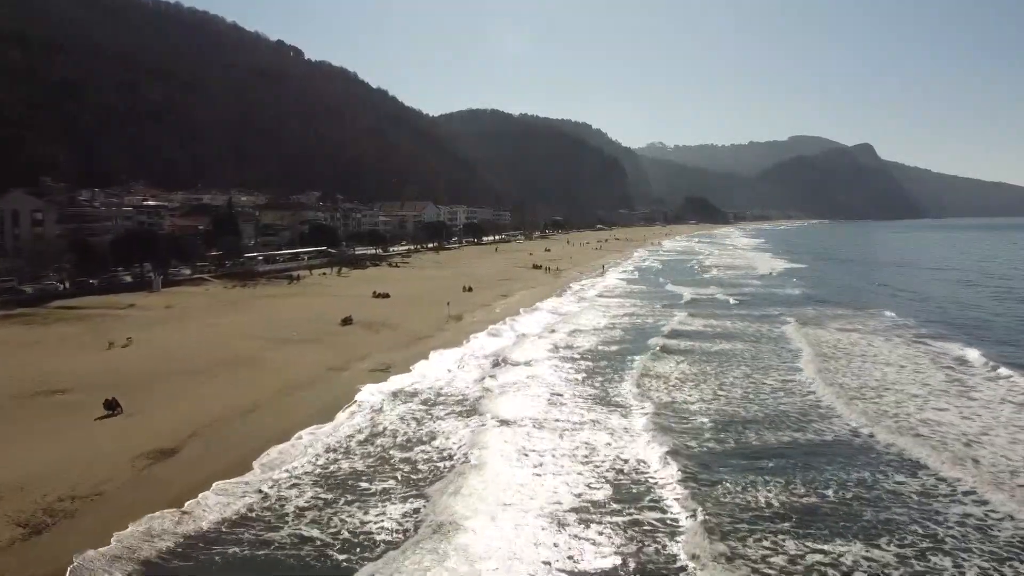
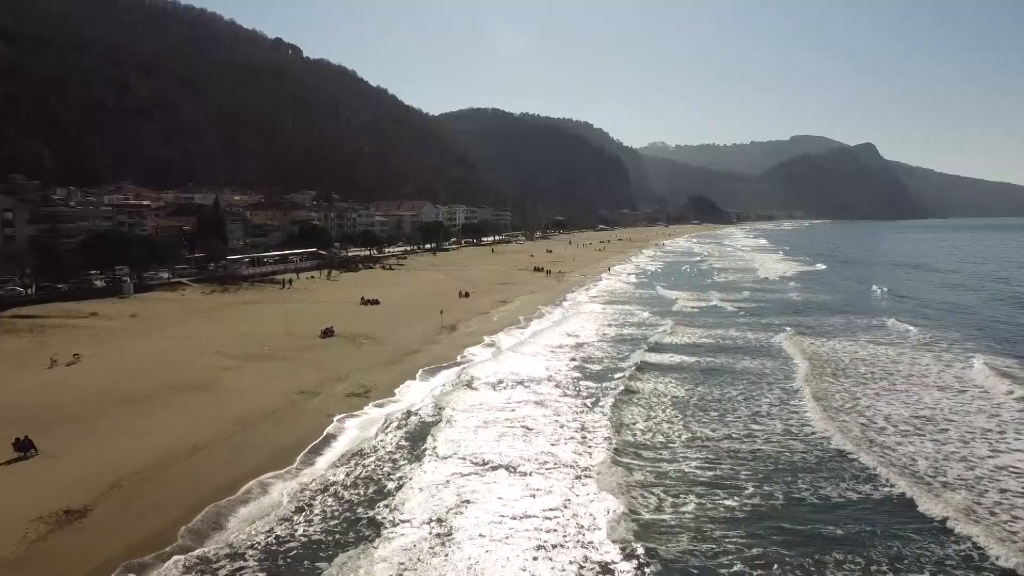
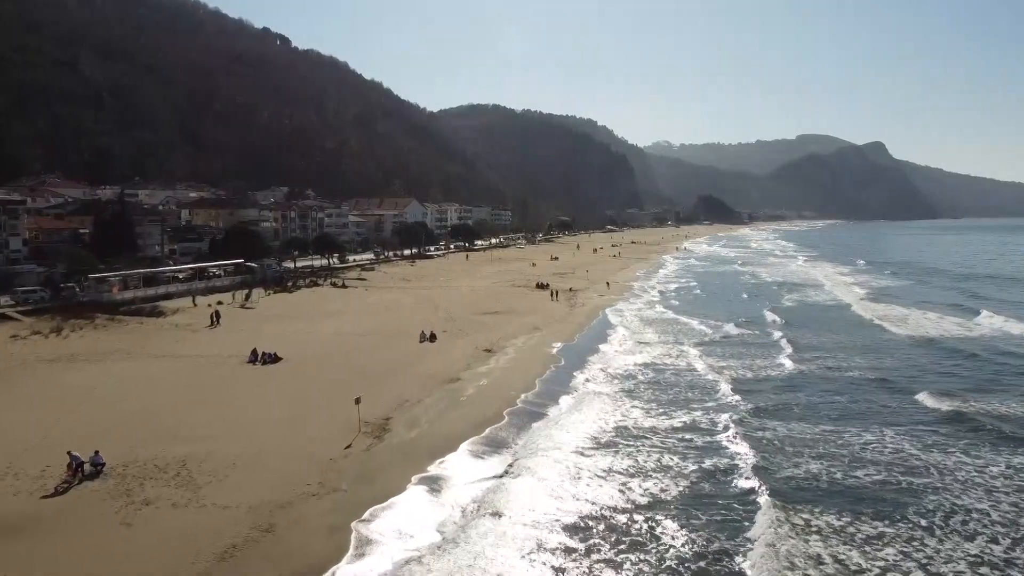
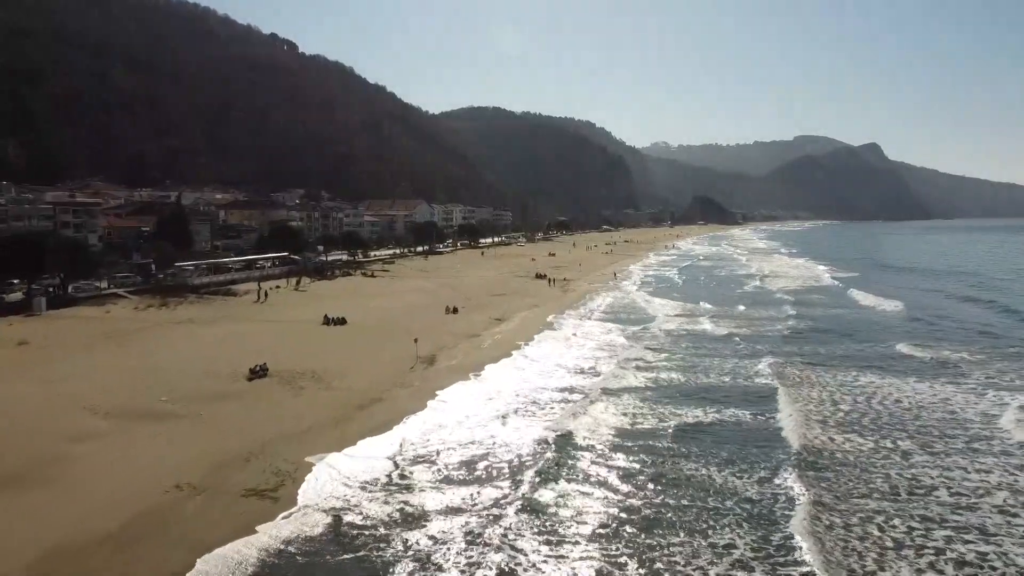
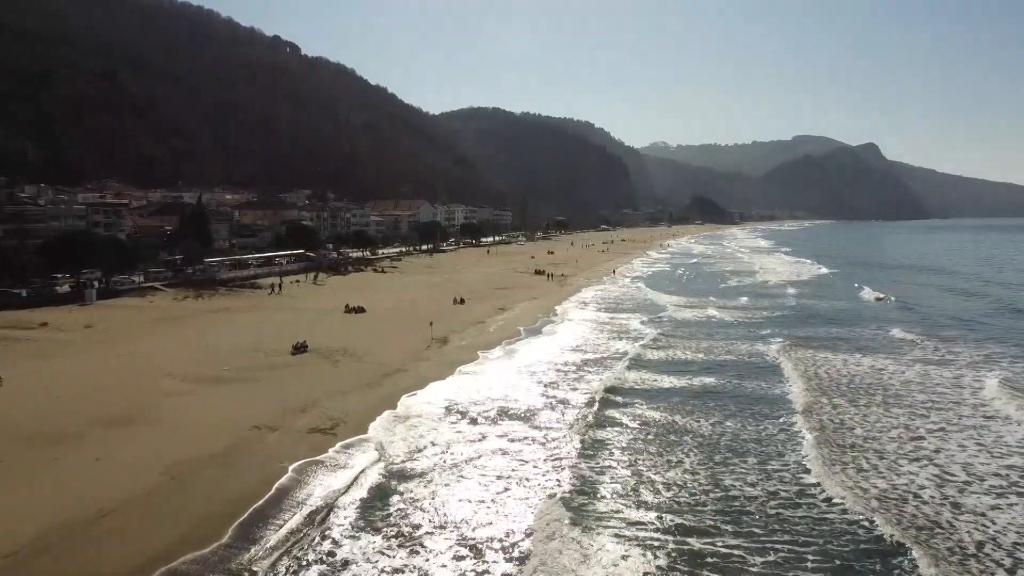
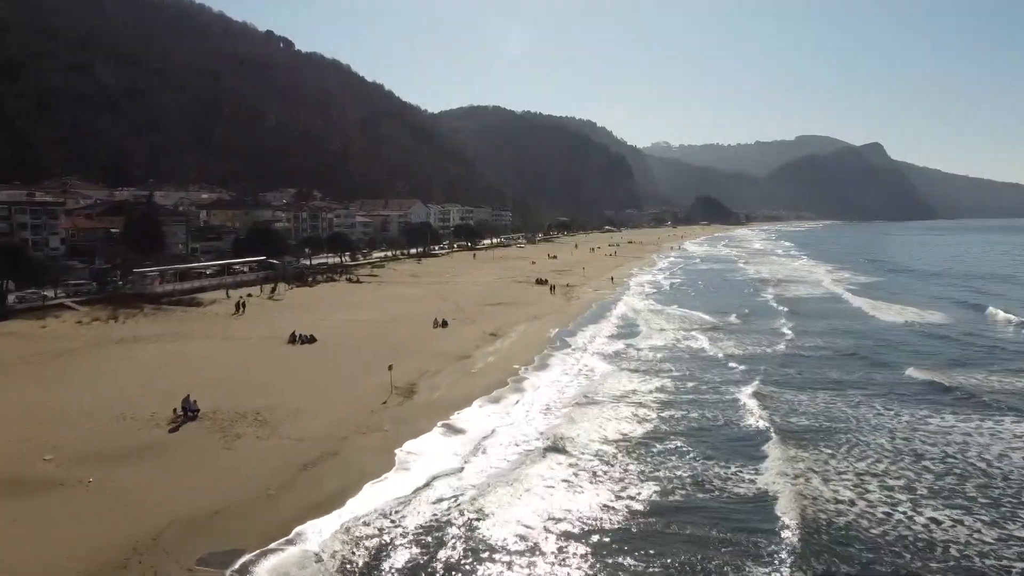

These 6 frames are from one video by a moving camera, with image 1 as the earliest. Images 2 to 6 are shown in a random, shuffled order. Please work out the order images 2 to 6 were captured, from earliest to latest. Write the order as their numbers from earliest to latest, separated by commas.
2, 5, 4, 6, 3
